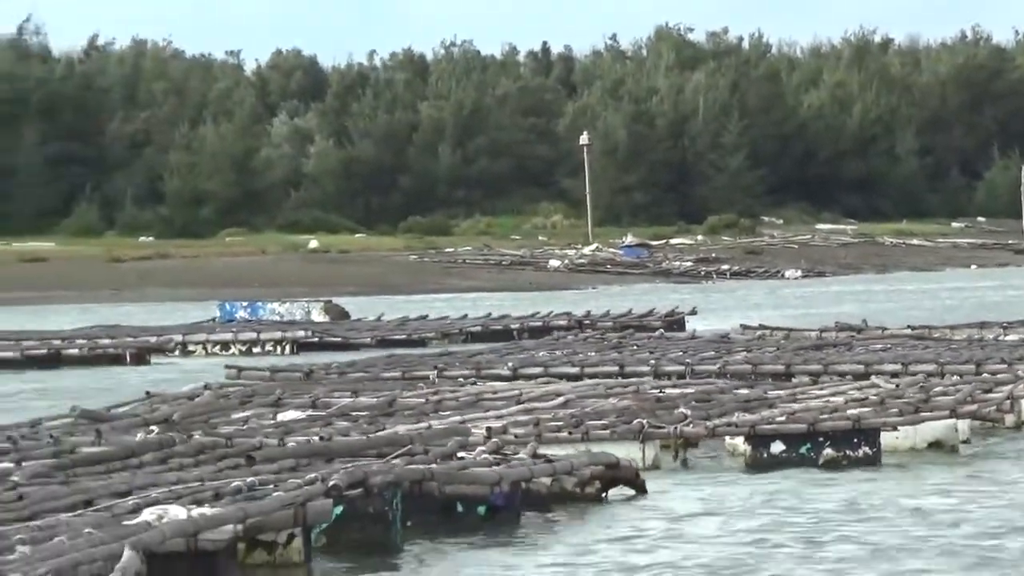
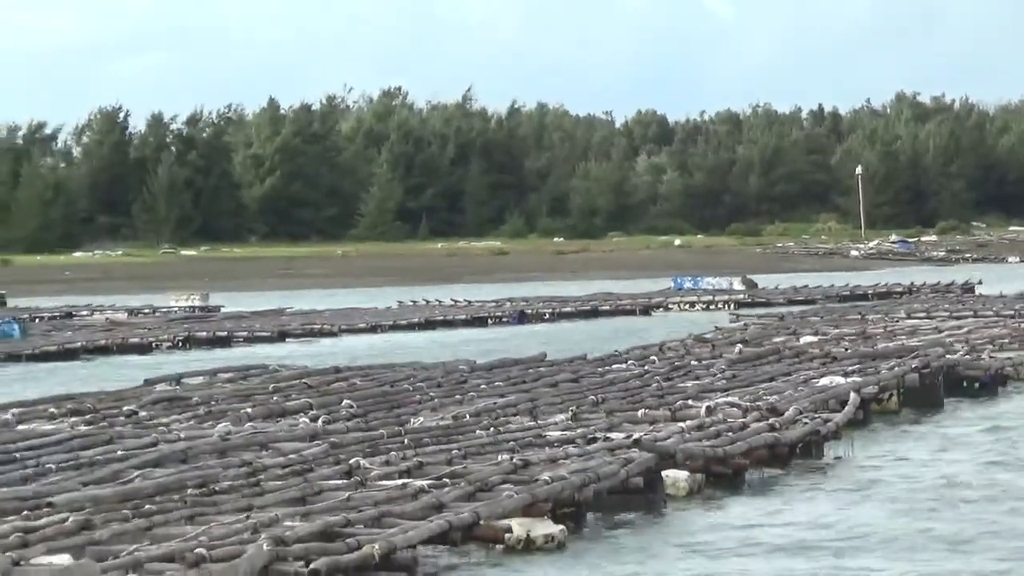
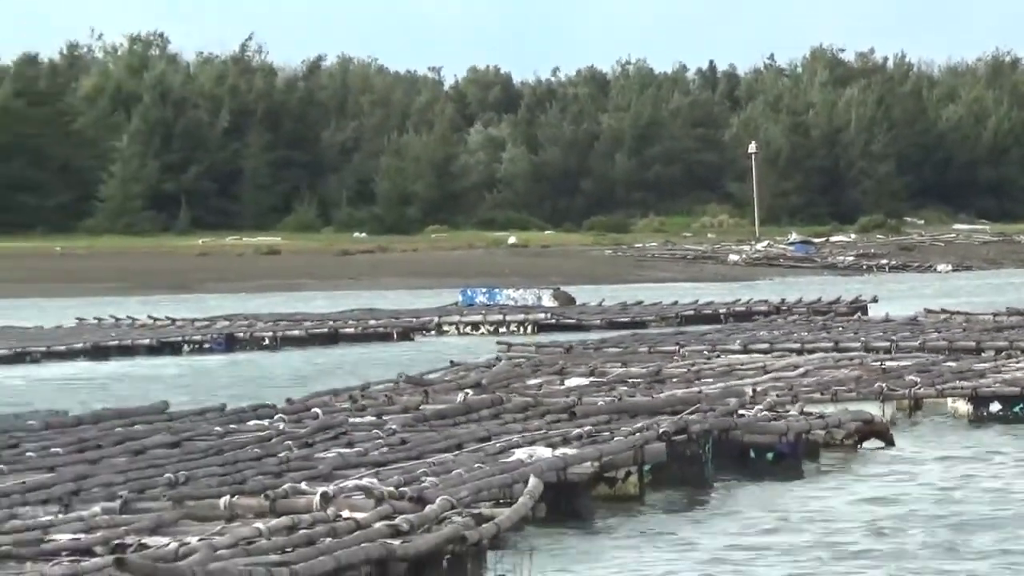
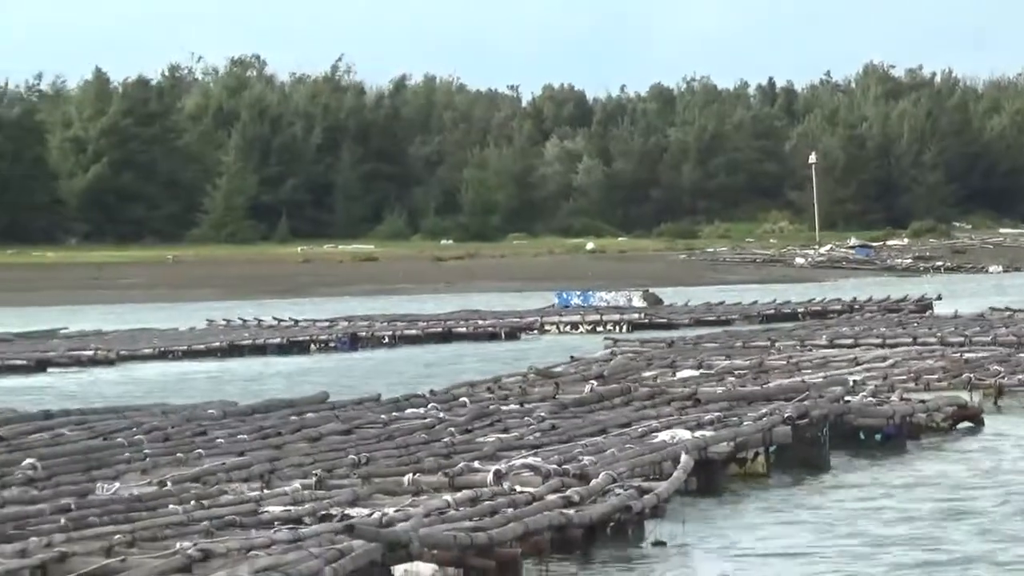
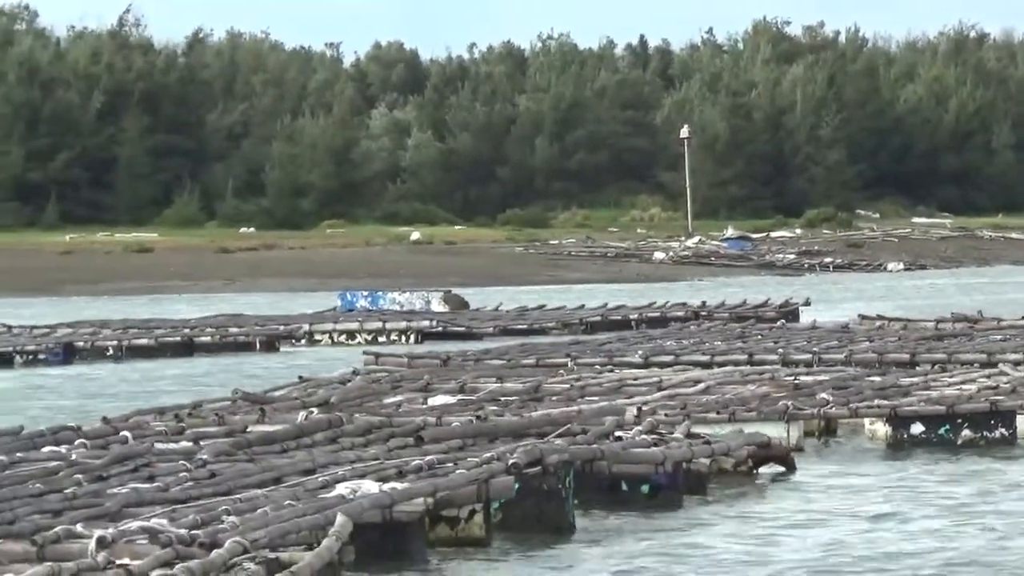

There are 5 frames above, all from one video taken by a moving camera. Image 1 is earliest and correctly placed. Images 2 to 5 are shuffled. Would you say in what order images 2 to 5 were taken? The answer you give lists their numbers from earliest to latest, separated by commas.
5, 3, 4, 2
